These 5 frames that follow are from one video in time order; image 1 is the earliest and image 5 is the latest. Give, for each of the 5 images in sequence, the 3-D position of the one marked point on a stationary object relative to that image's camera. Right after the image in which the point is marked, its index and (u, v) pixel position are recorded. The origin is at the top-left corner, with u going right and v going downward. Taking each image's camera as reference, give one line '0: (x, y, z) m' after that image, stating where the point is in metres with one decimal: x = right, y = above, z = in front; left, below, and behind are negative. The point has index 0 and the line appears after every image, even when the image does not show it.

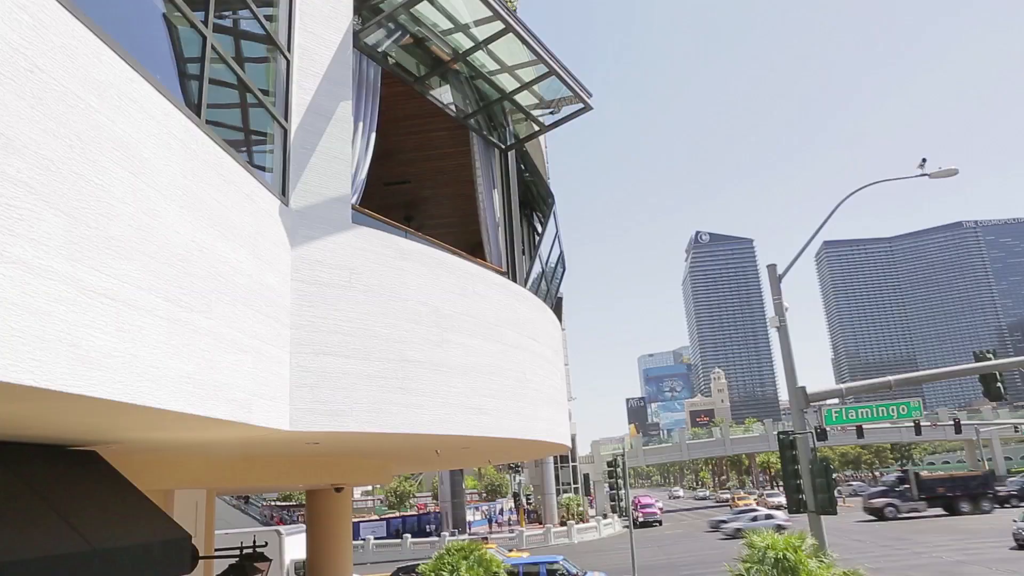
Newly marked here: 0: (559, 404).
0: (+0.7, -1.7, +10.2) m
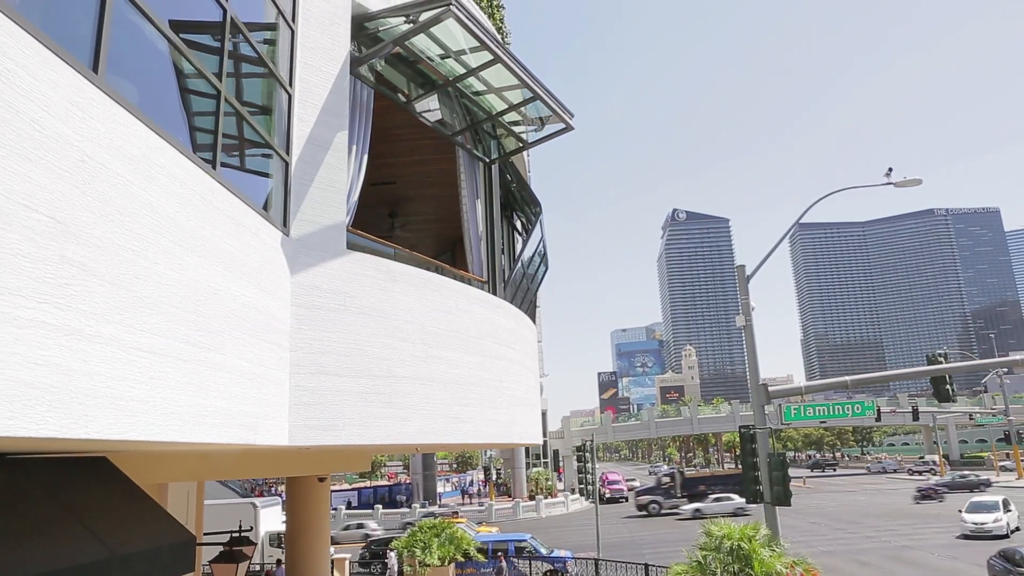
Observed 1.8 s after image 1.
0: (+0.3, -1.9, +10.8) m
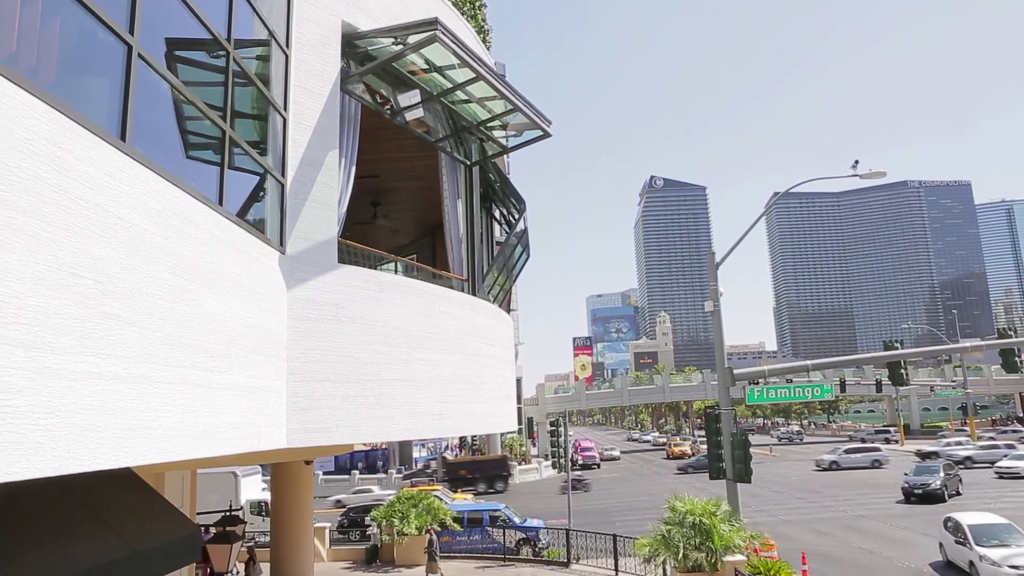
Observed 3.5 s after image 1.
0: (-0.1, -1.9, +11.5) m
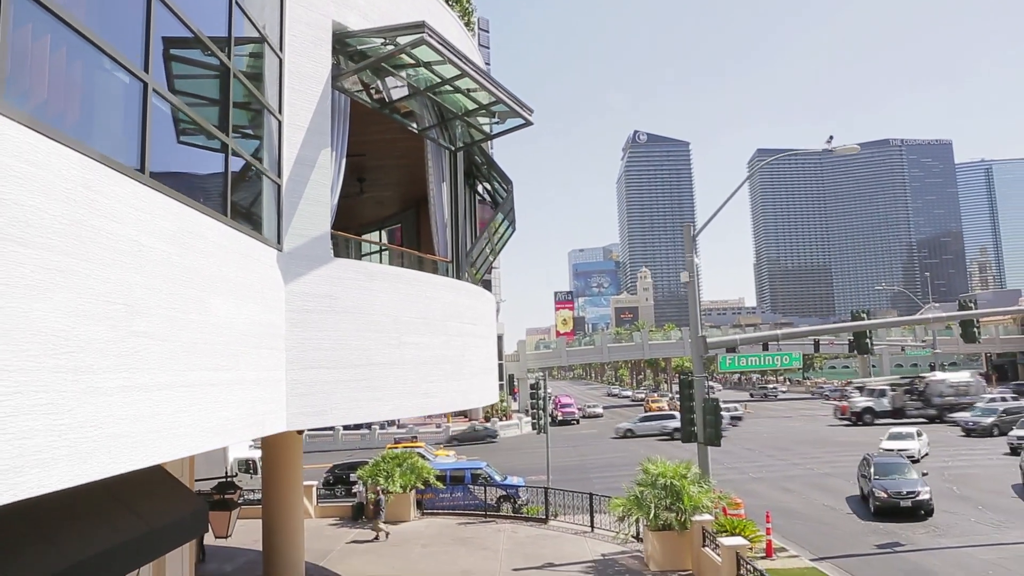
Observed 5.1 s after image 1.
0: (-0.4, -1.5, +12.1) m
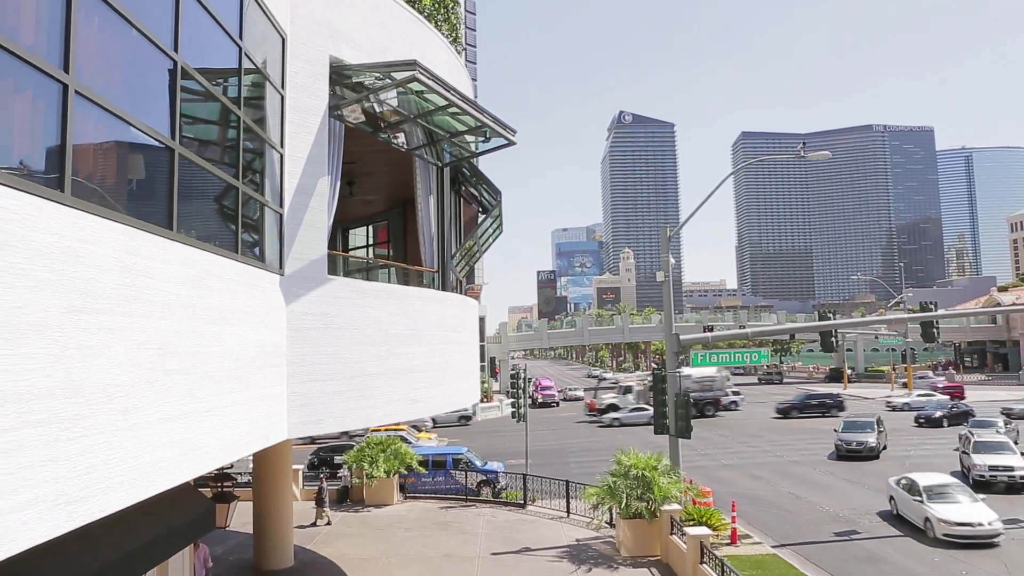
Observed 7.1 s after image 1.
0: (-0.8, -1.7, +12.9) m
